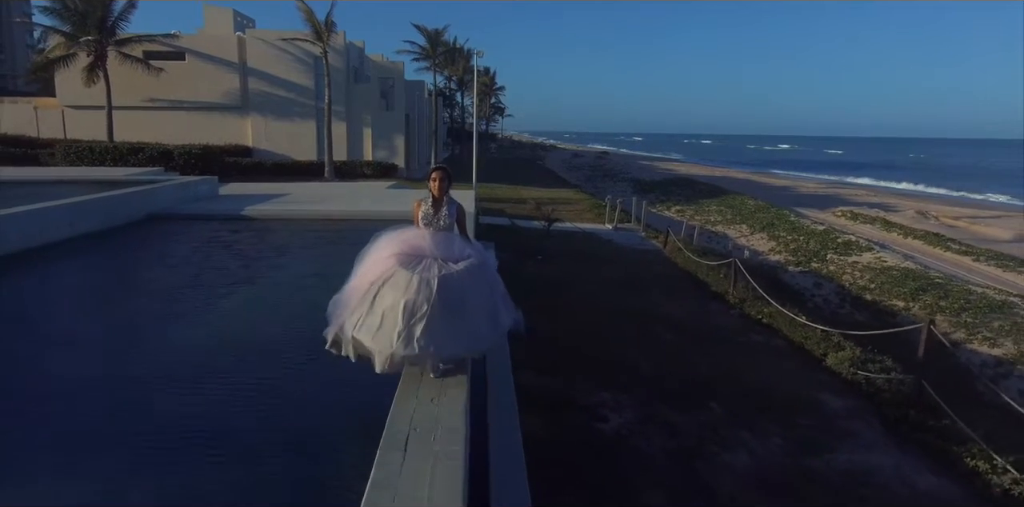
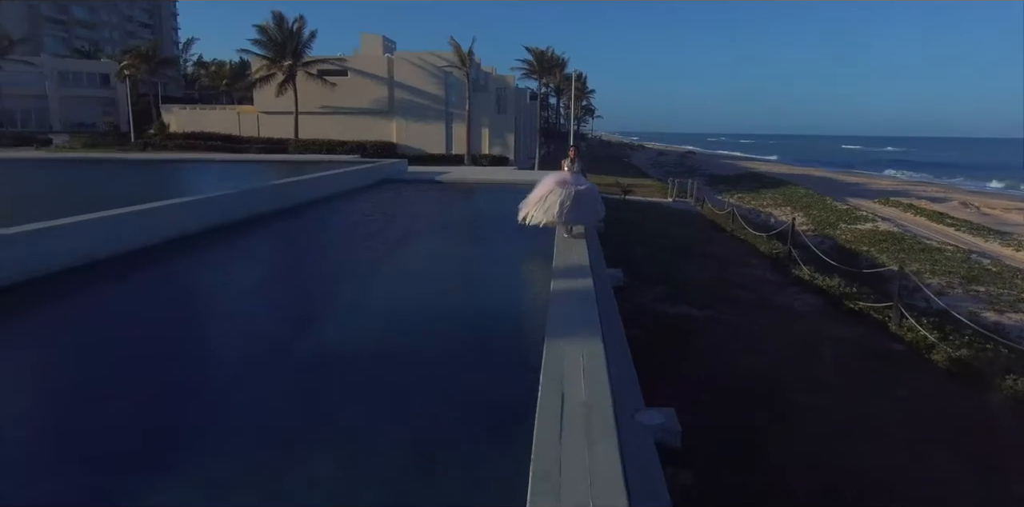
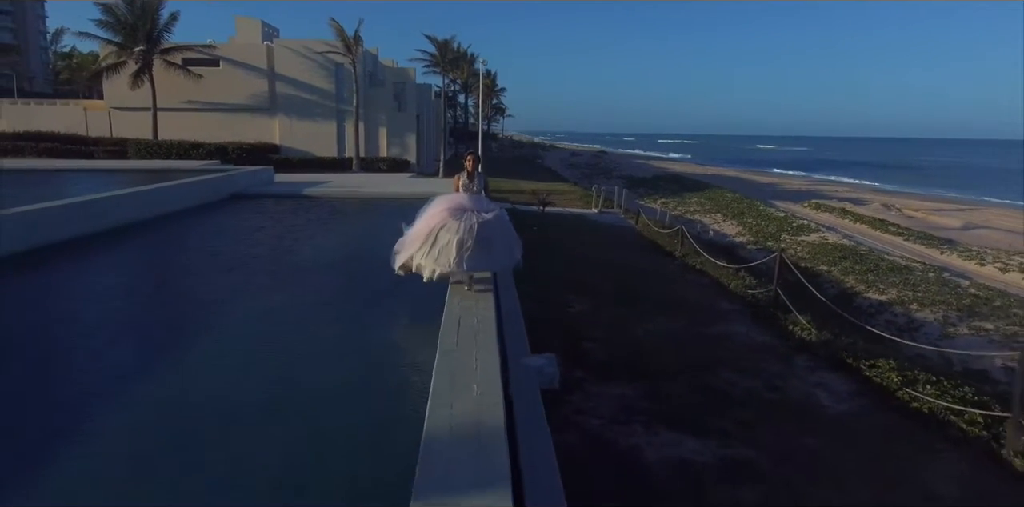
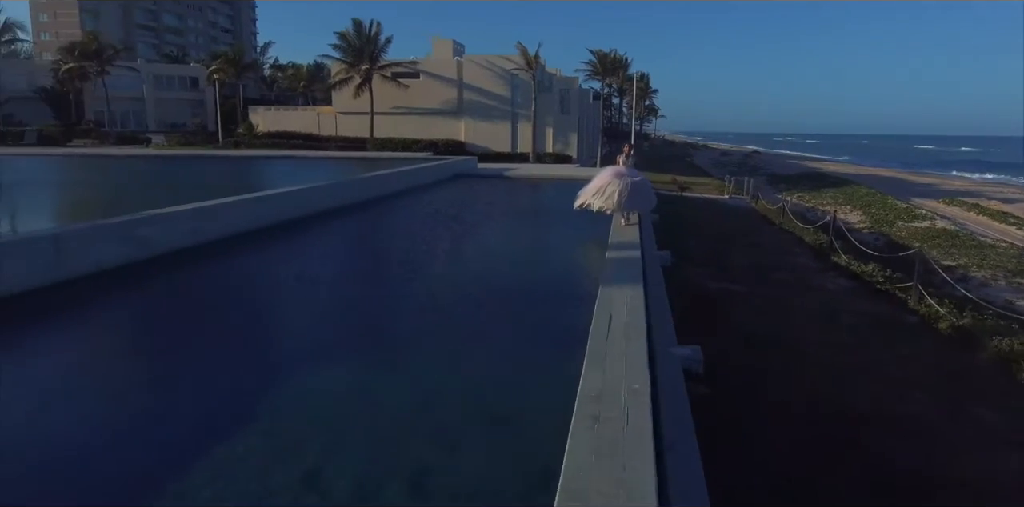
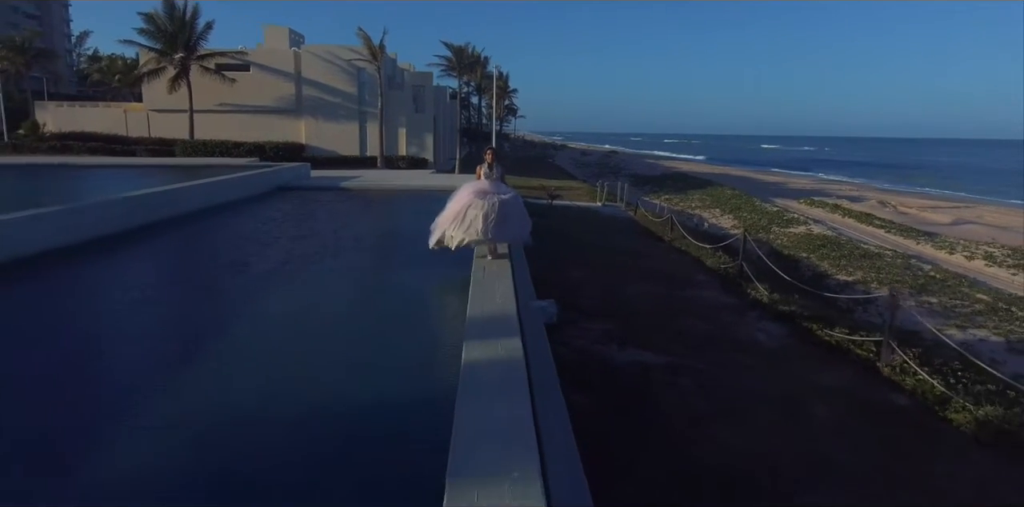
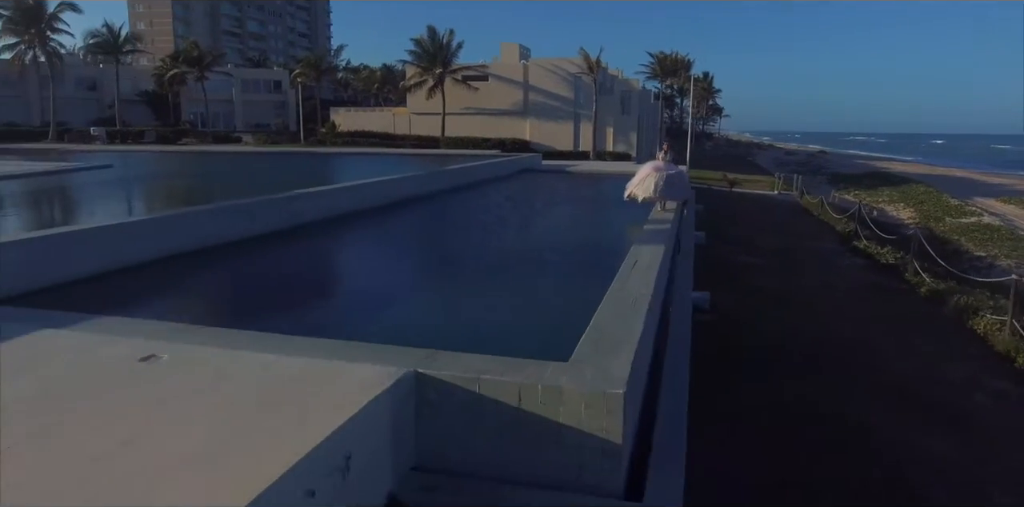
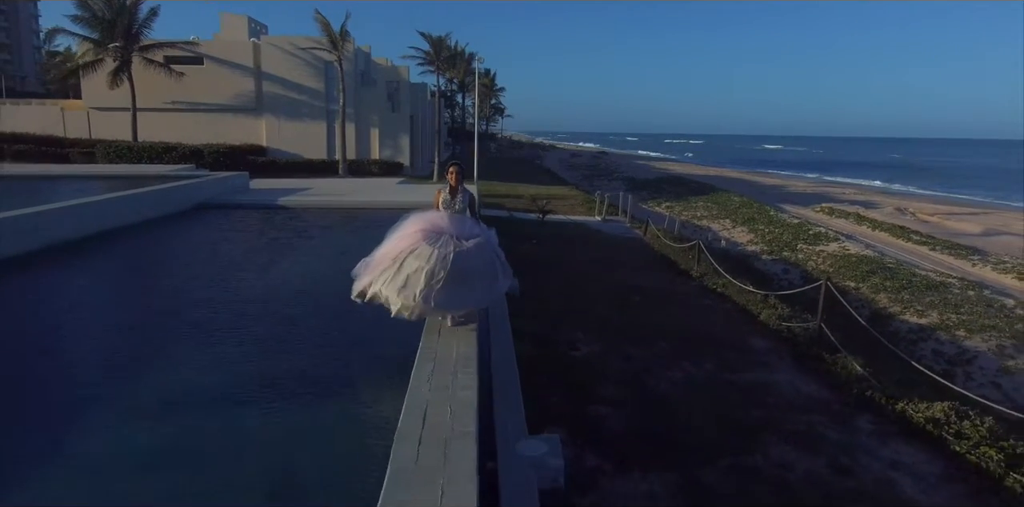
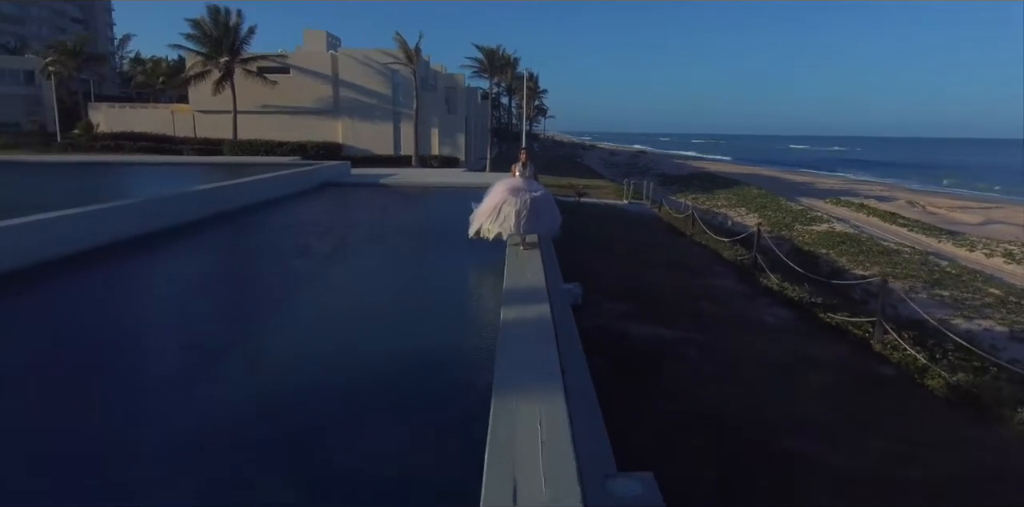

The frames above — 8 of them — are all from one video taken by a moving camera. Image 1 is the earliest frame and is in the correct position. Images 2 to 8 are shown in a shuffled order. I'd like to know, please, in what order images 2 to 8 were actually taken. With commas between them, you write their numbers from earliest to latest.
7, 3, 5, 8, 2, 4, 6
